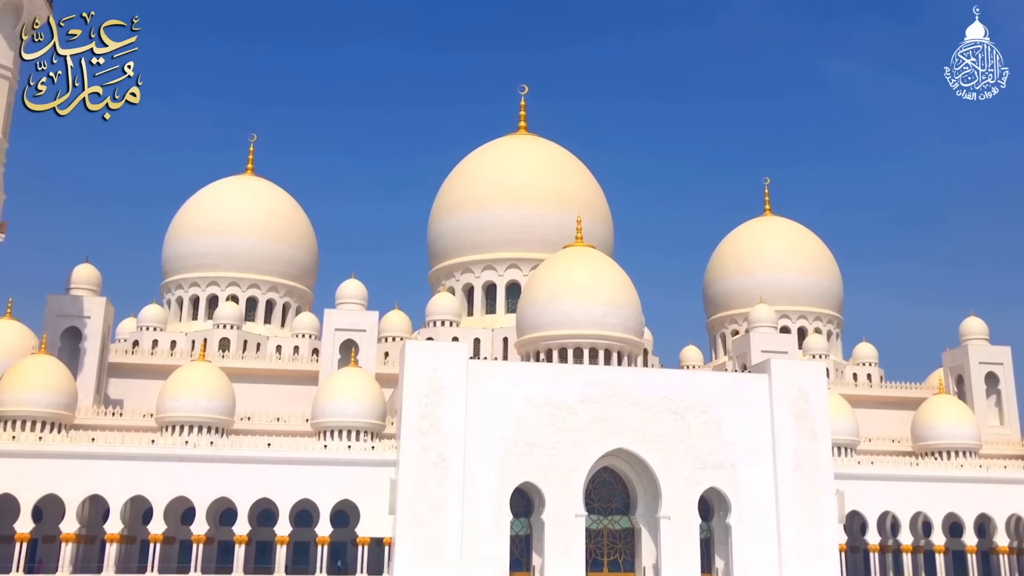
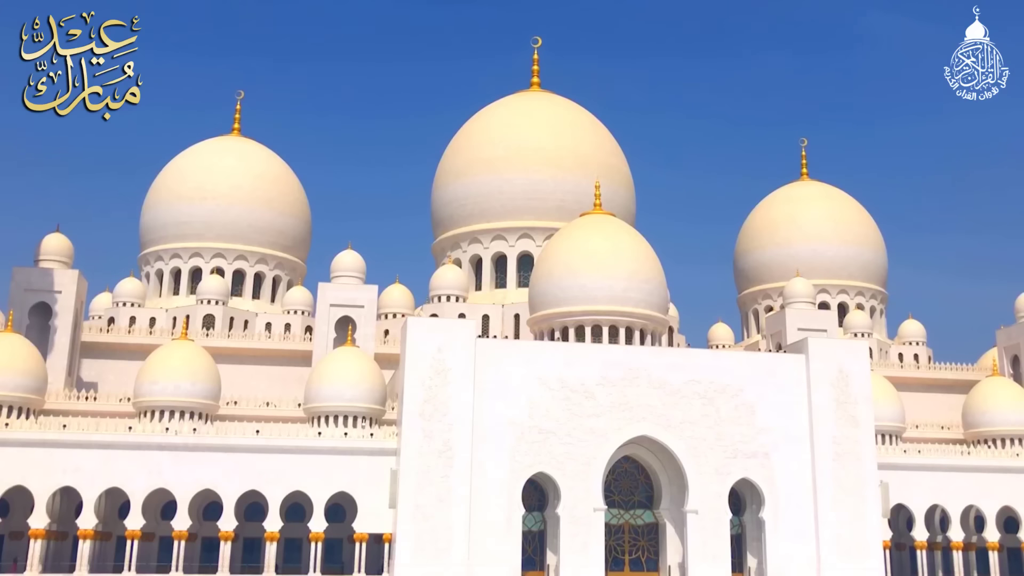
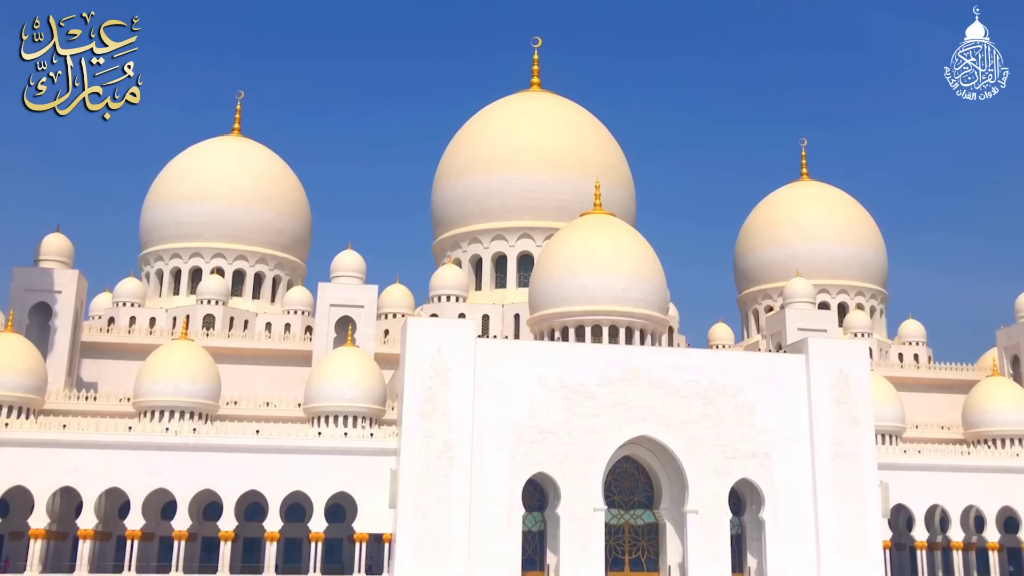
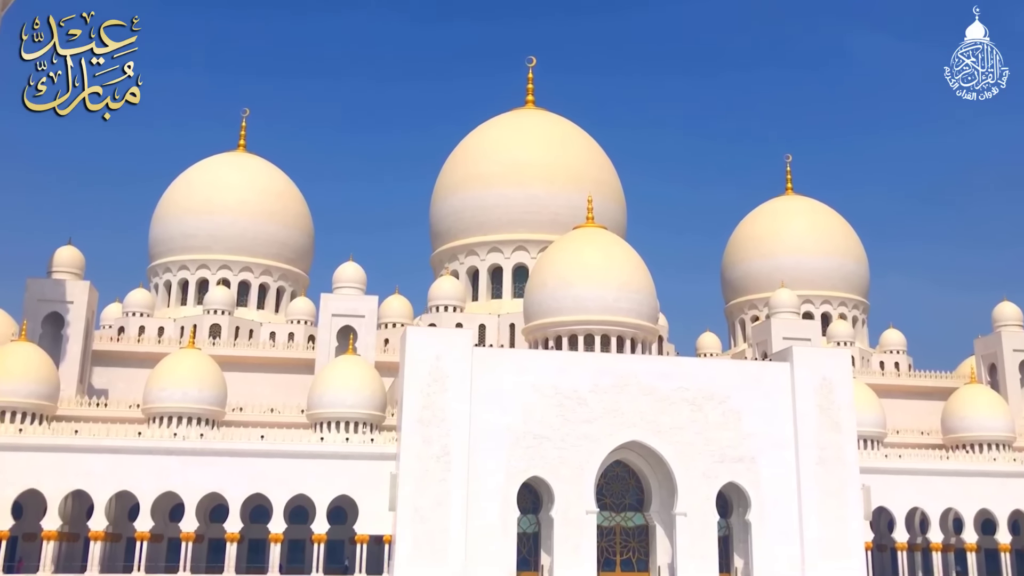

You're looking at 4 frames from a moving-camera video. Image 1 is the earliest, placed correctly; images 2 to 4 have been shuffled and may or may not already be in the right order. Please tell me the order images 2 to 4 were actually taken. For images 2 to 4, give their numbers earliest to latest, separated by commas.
4, 3, 2
